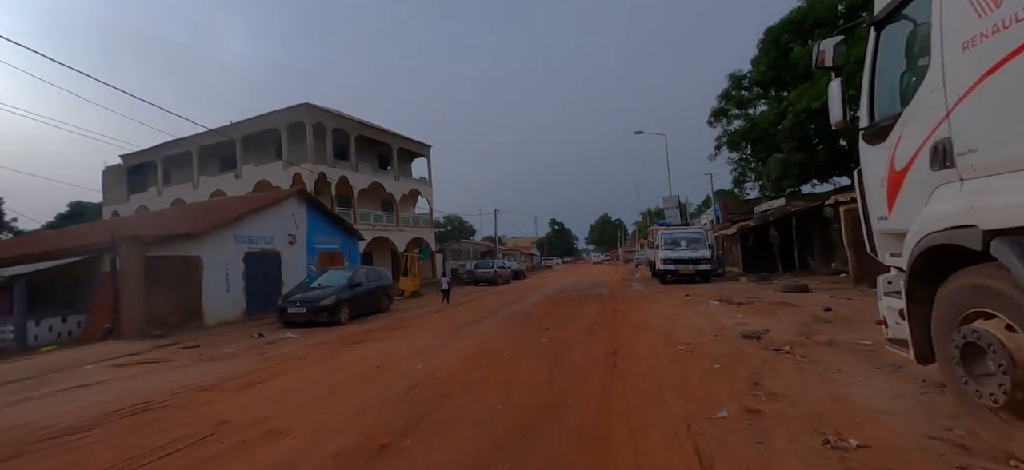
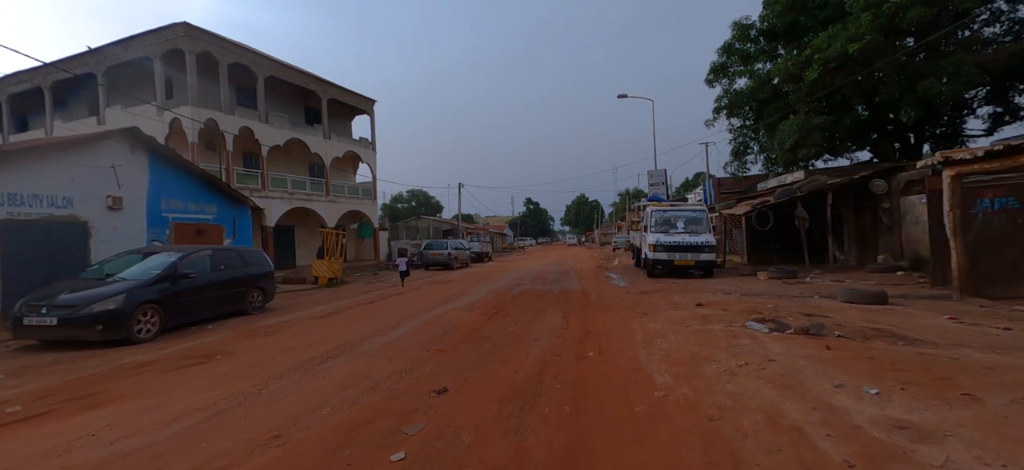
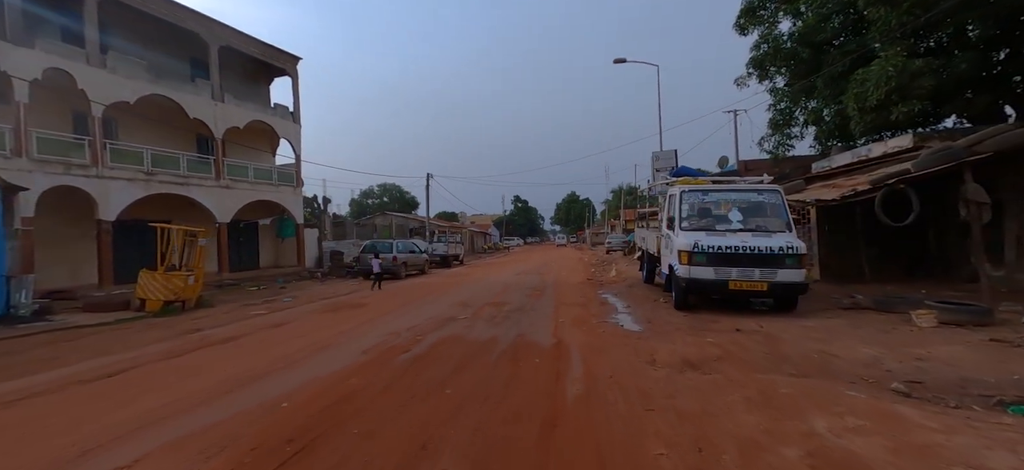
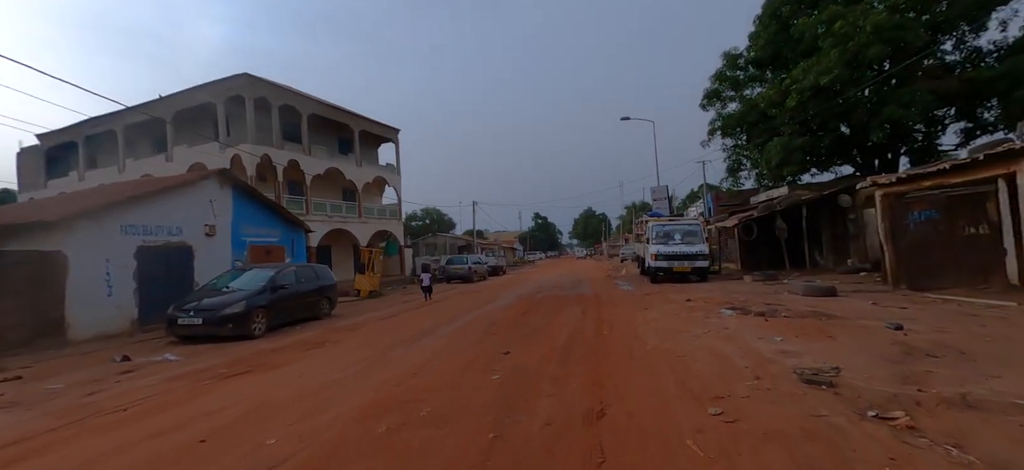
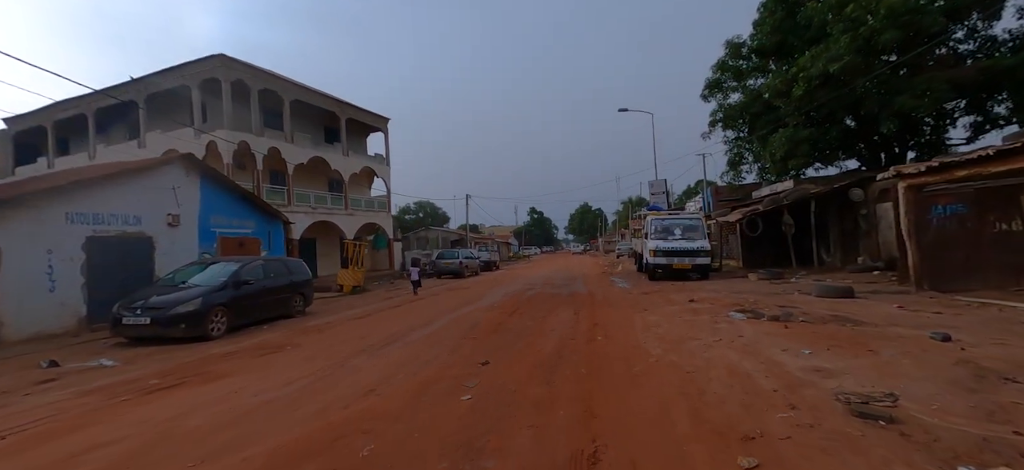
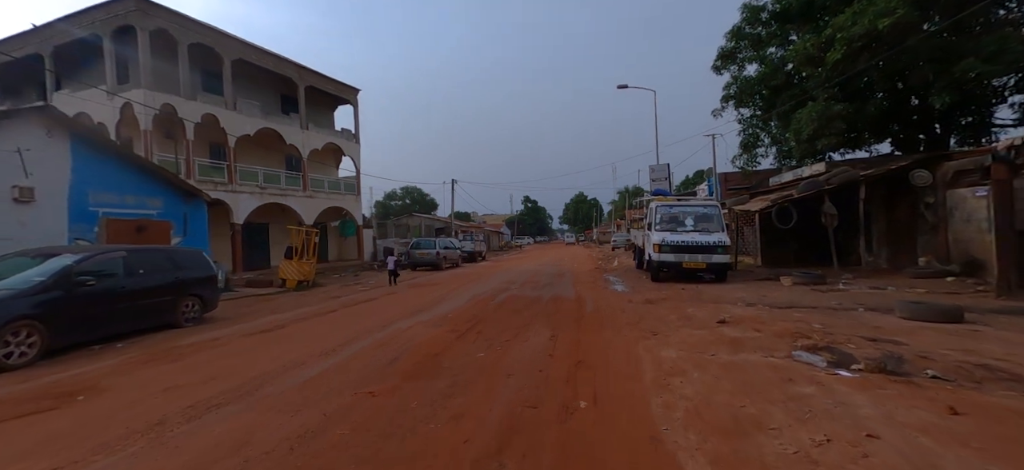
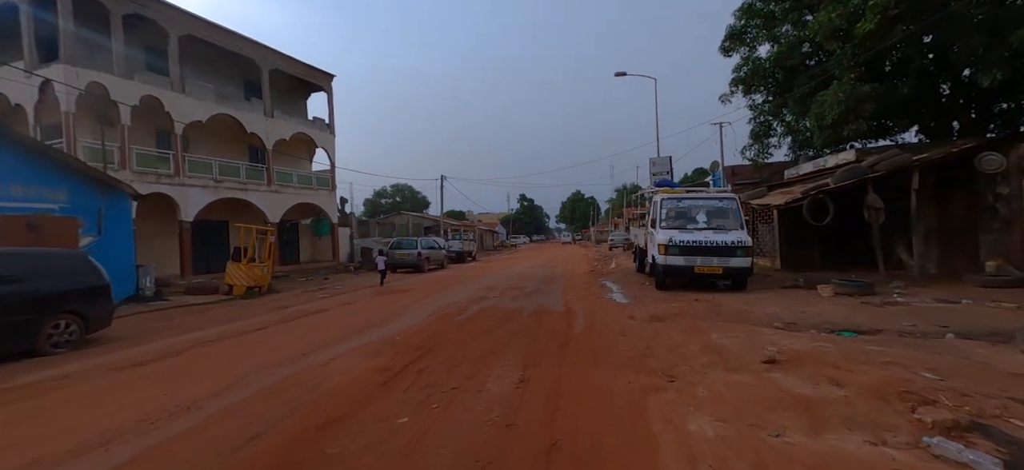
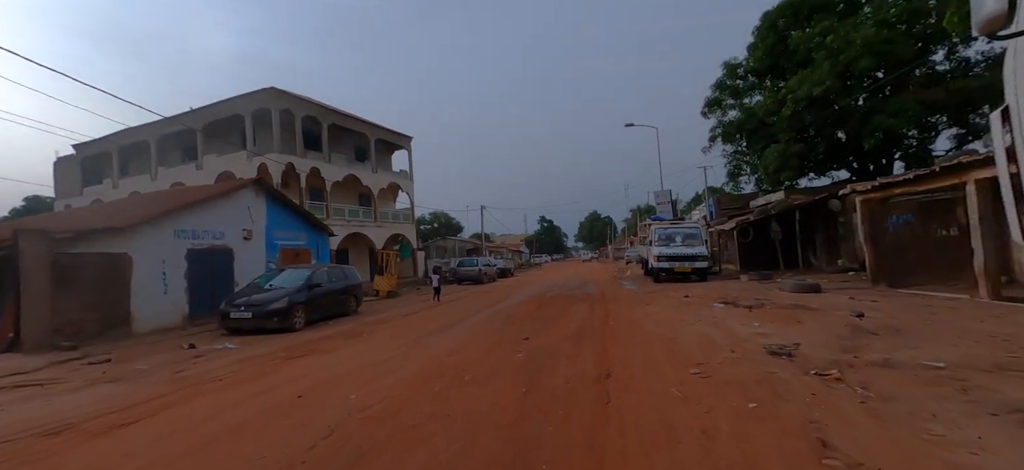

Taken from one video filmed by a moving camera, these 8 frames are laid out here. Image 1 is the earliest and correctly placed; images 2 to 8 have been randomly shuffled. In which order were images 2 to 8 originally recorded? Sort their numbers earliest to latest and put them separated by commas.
8, 4, 5, 2, 6, 7, 3
